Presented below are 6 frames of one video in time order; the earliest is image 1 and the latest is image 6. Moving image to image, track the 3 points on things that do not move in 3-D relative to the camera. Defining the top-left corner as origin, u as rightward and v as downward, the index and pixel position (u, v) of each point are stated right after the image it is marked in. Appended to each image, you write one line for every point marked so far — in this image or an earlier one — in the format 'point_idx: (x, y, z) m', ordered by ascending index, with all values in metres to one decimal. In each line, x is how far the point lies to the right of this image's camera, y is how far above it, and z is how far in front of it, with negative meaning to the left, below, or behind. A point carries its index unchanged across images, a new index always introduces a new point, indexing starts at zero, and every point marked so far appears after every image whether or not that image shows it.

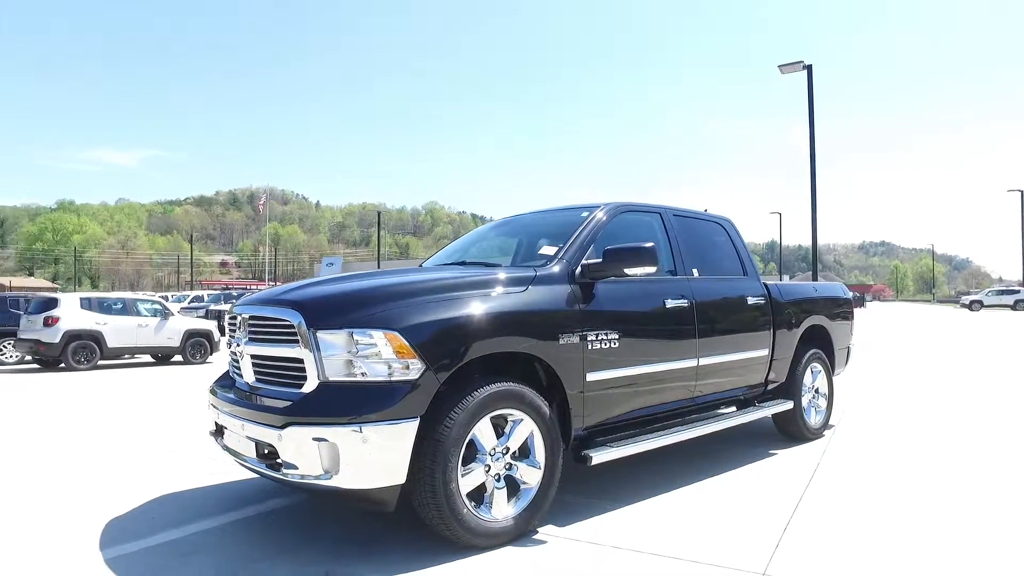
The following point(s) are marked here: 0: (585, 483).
0: (+0.5, -1.4, +4.8) m
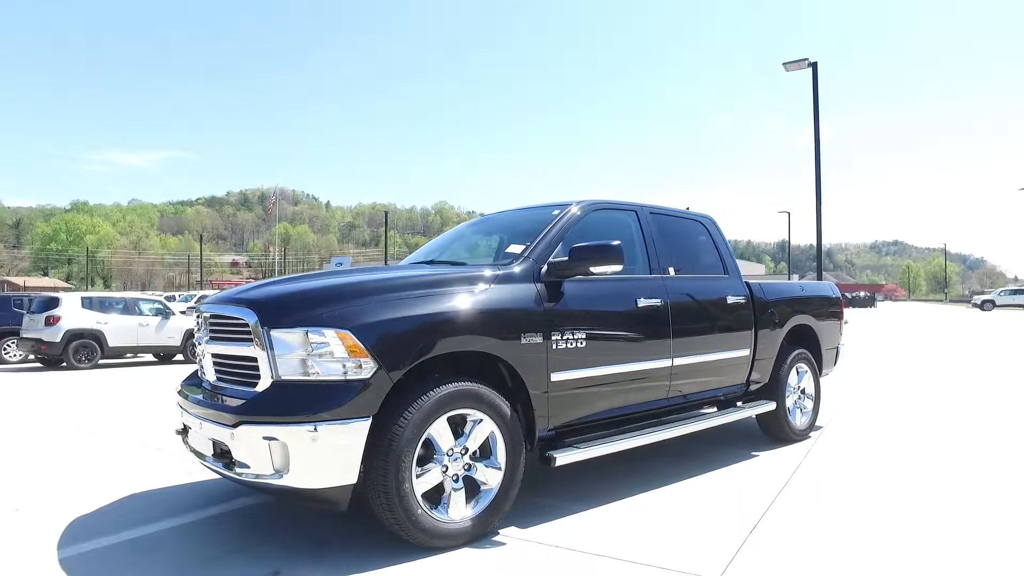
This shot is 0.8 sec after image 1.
0: (+0.3, -1.4, +4.8) m
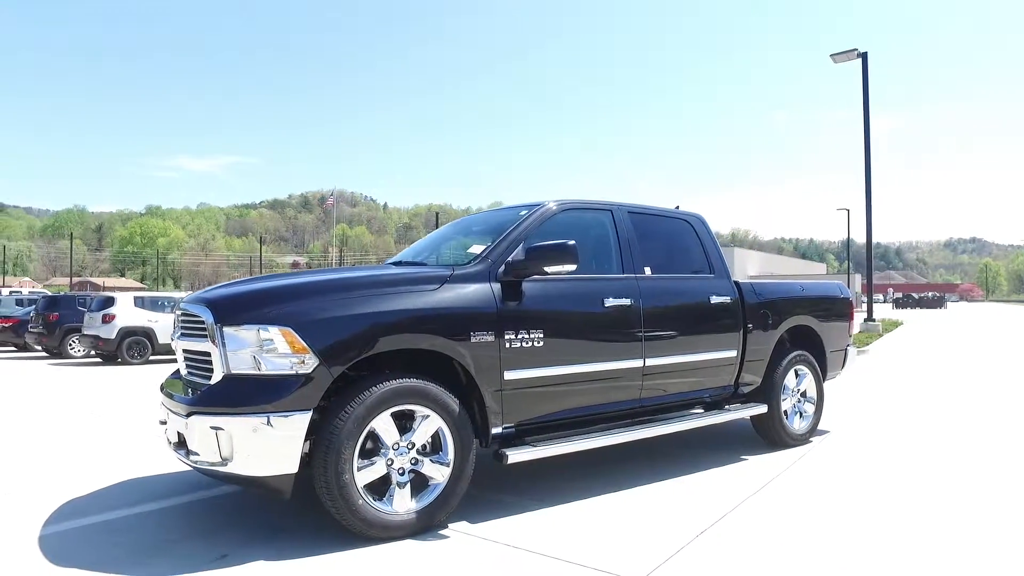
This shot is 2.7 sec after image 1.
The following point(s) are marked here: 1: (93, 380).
0: (+0.1, -1.4, +4.8) m
1: (-6.4, -1.4, +10.4) m
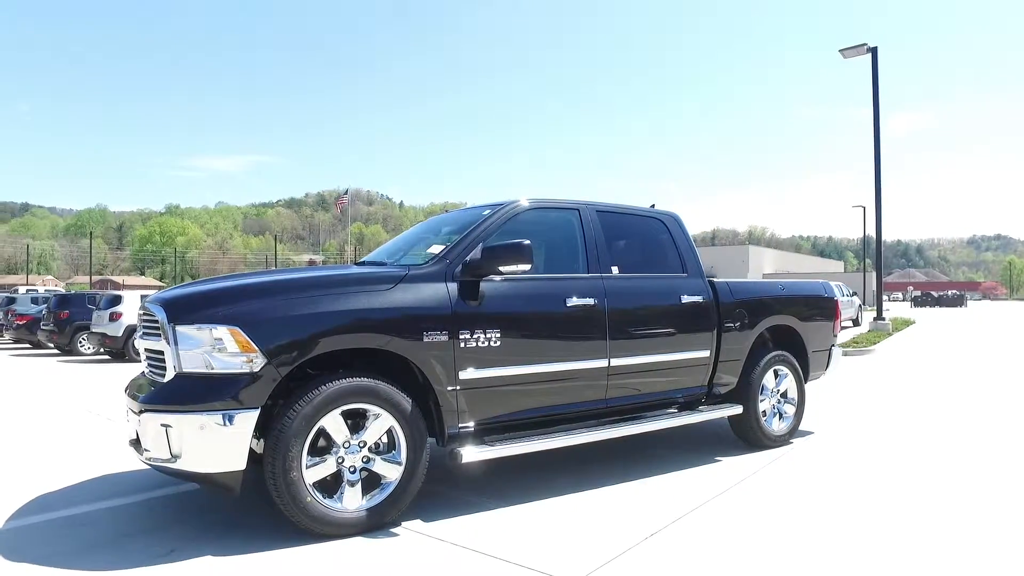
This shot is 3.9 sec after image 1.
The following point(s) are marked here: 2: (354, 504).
0: (-0.2, -1.4, +4.8) m
1: (-6.5, -1.4, +10.6) m
2: (-0.9, -1.2, +3.8) m
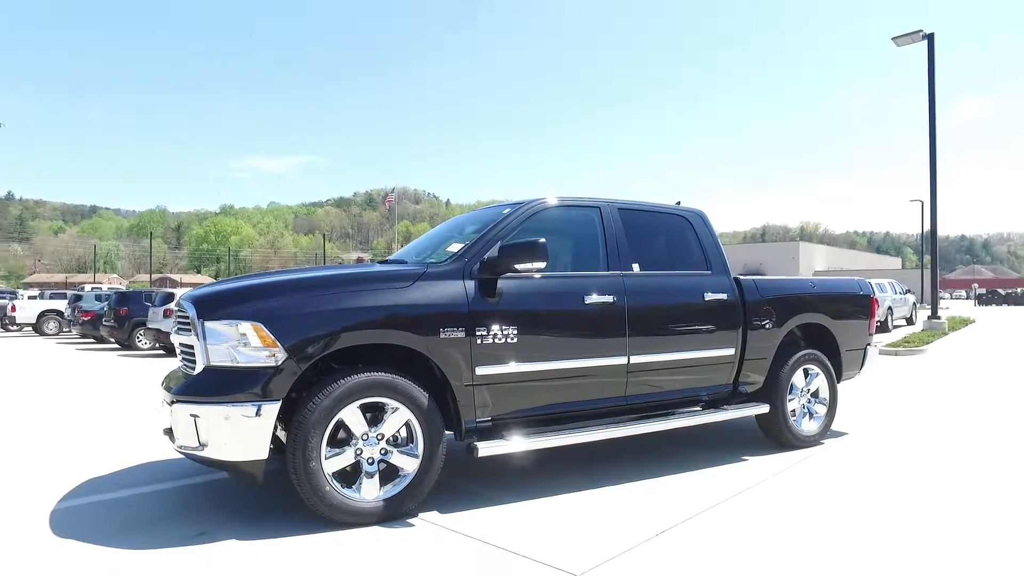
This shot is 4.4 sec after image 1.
0: (0.0, -1.4, +4.9) m
1: (-6.0, -1.4, +11.1) m
2: (-0.8, -1.2, +3.9) m
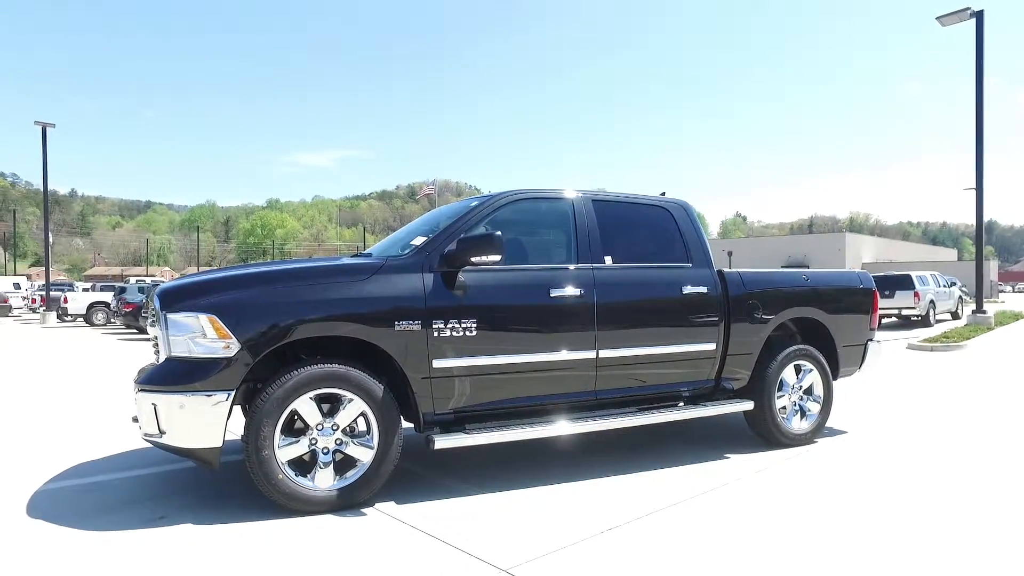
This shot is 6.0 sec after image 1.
0: (-0.2, -1.3, +4.9) m
1: (-5.7, -1.2, +11.5) m
2: (-1.1, -1.2, +4.0) m
